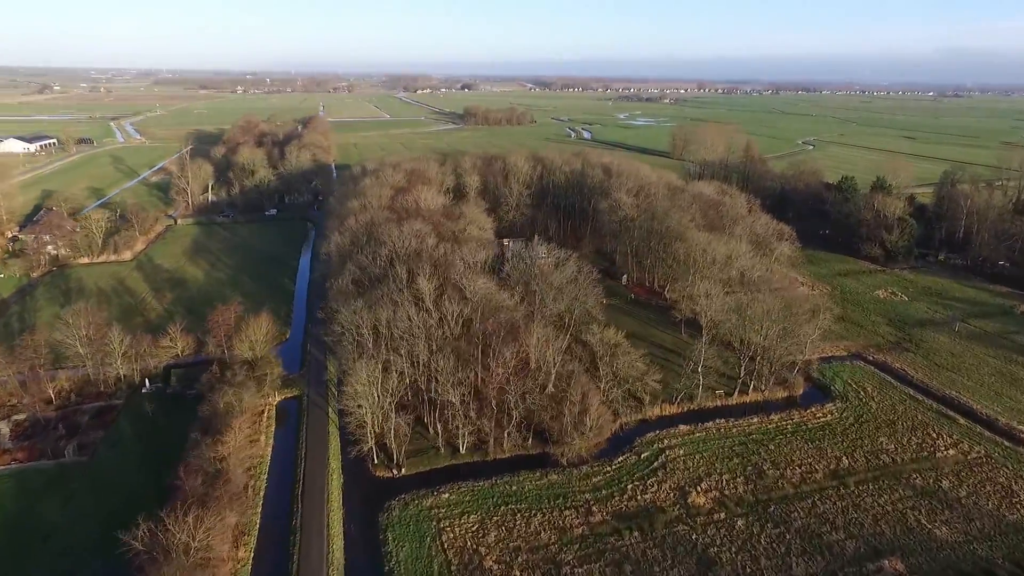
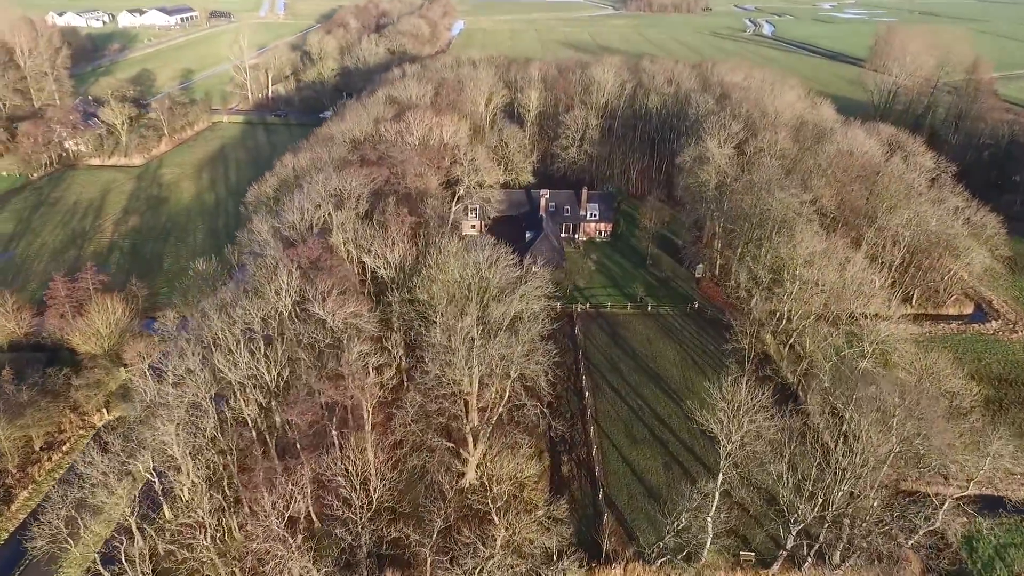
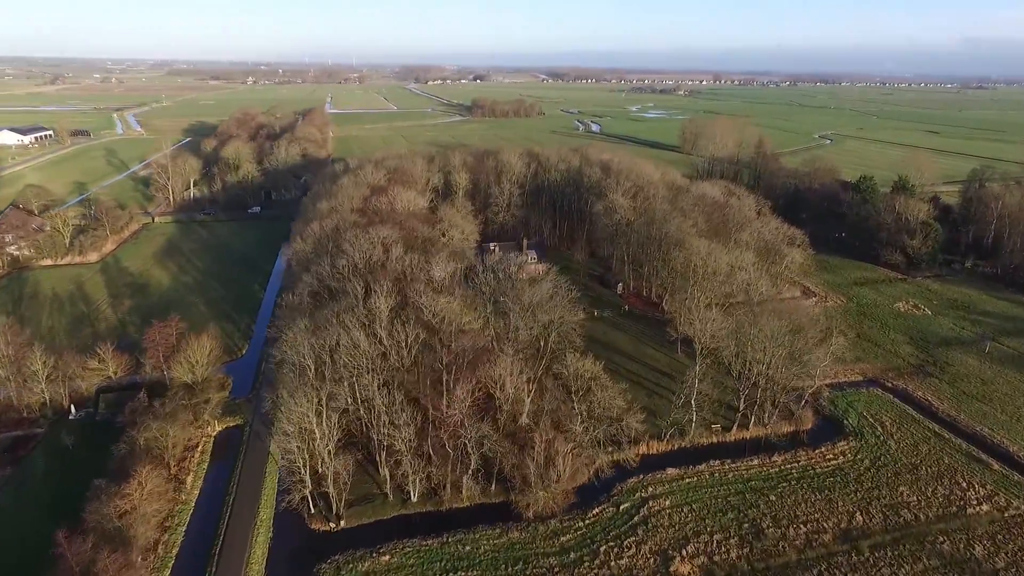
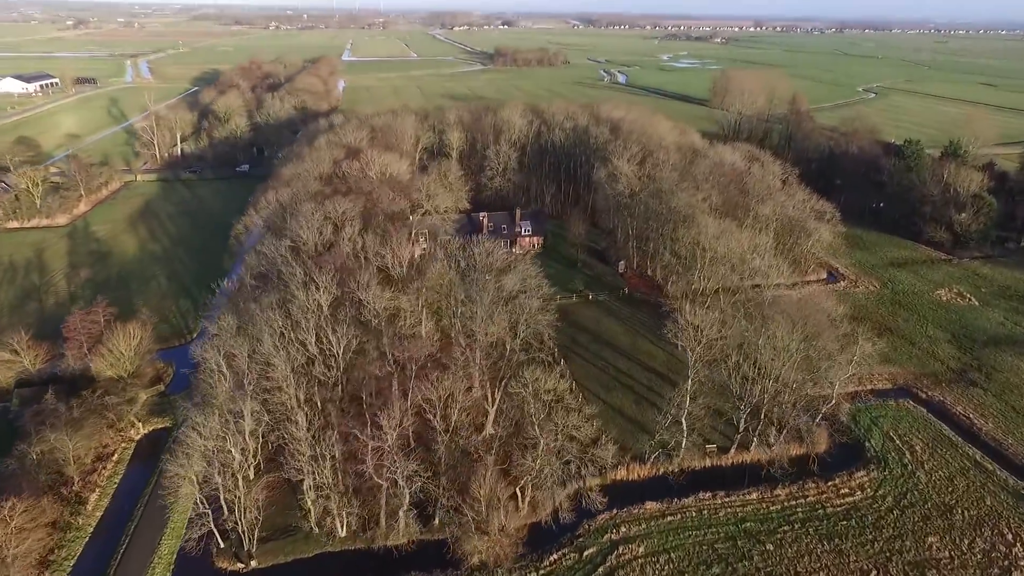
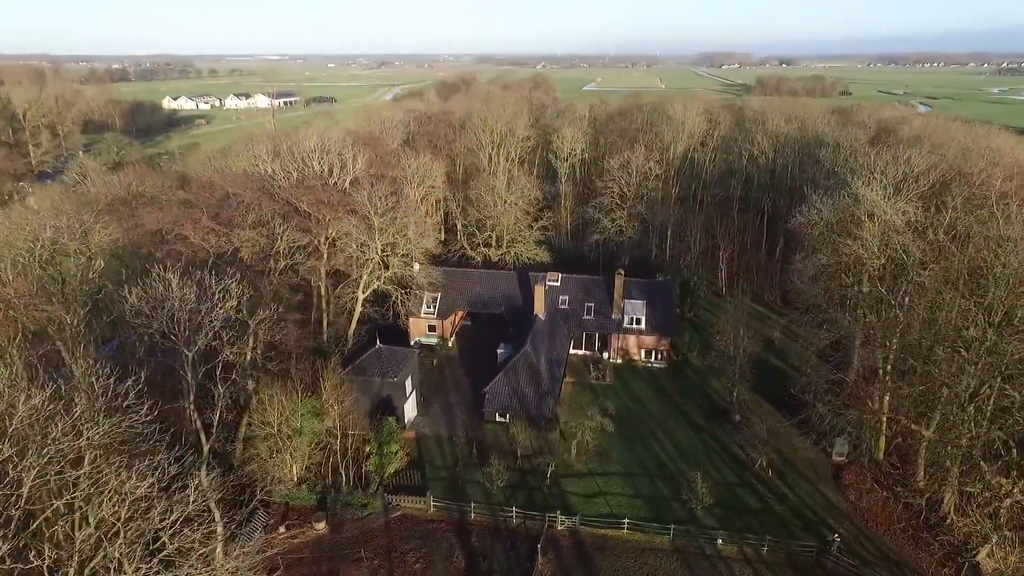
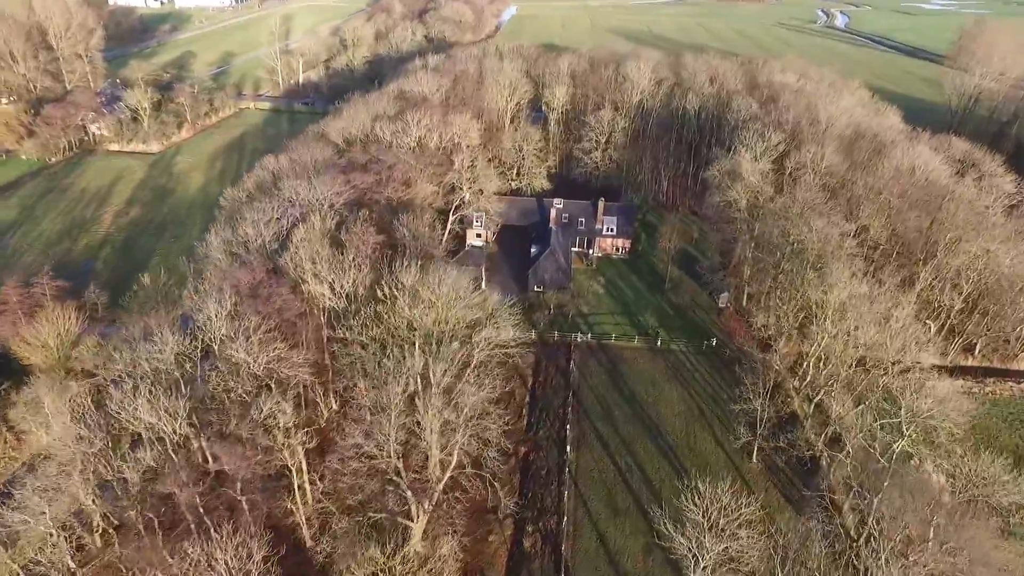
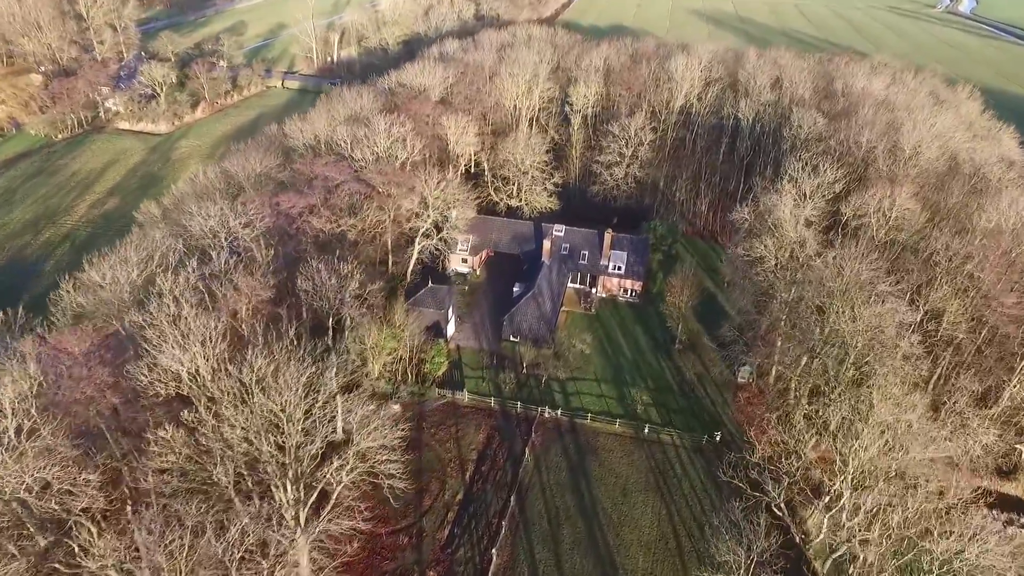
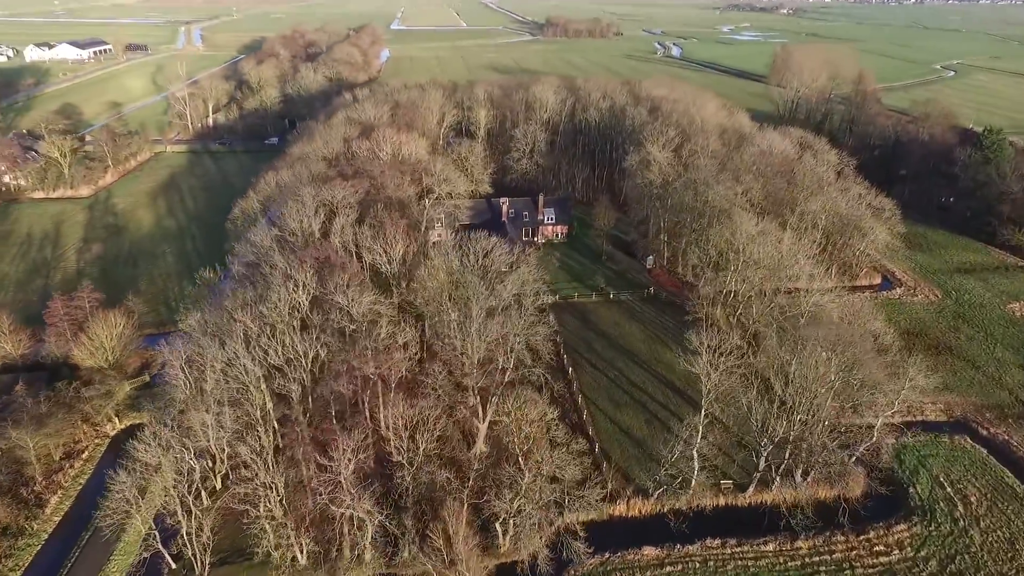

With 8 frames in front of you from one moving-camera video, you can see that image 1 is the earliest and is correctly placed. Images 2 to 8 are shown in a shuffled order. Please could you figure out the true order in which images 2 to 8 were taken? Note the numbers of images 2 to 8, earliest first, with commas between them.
3, 4, 8, 2, 6, 7, 5
